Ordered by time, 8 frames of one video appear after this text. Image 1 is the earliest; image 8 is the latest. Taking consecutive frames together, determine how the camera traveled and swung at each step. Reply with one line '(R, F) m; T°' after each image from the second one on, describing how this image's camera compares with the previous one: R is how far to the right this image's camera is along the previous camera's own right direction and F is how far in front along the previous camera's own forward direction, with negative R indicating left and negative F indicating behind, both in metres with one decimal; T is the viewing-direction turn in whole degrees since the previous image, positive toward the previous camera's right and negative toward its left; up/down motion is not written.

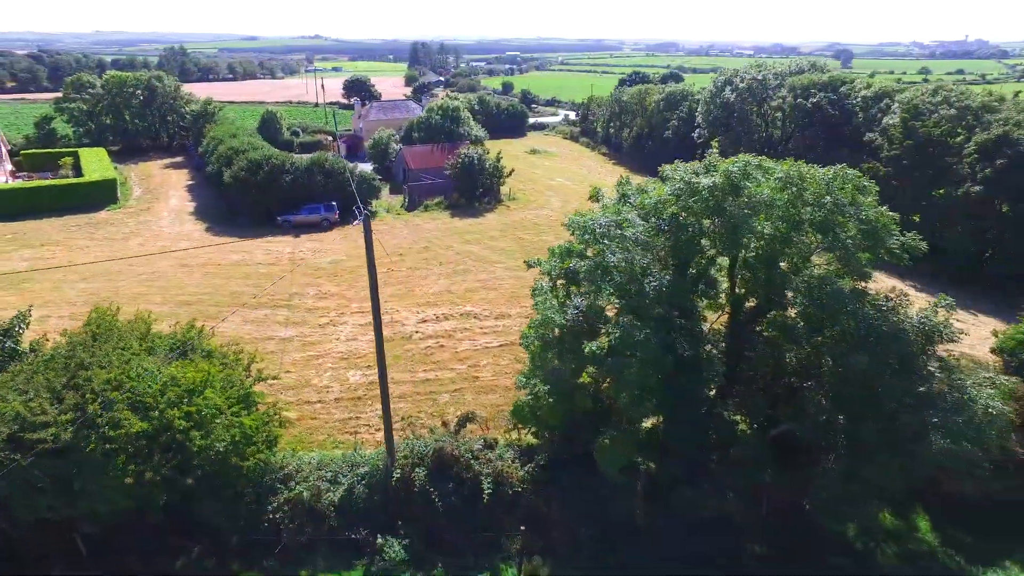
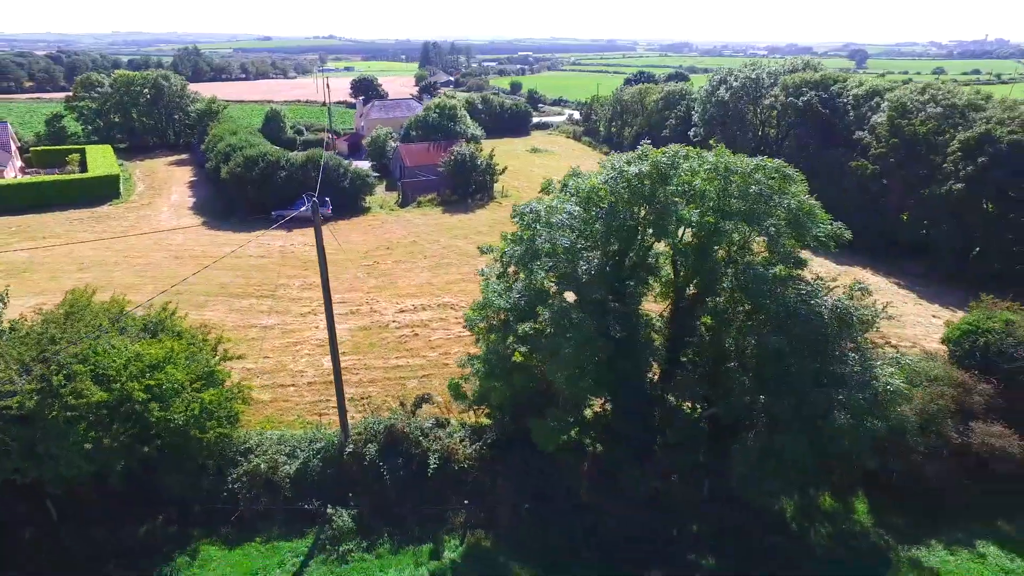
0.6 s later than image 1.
(+1.5, -0.6) m; -1°
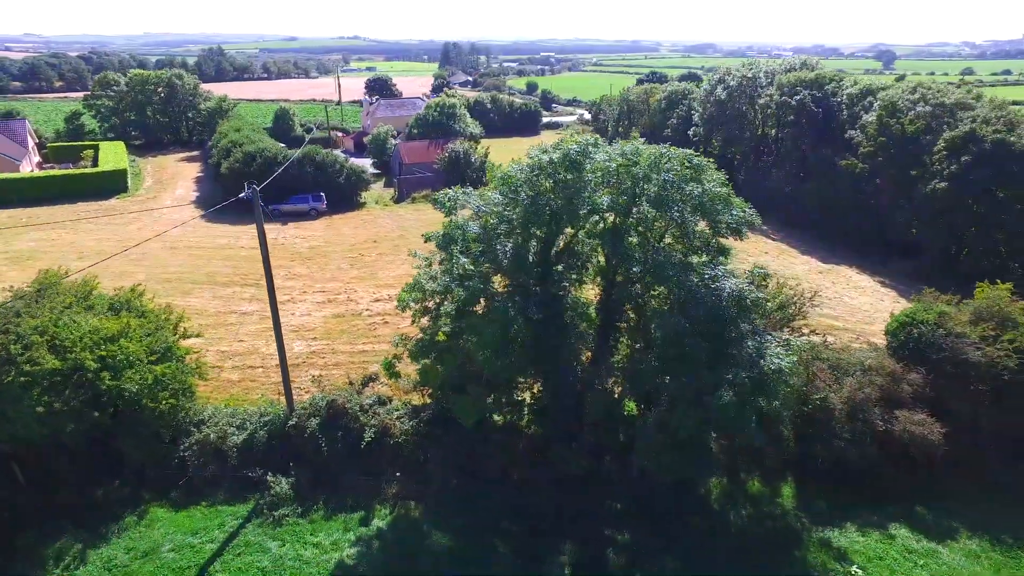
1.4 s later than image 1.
(+2.1, -0.6) m; -2°
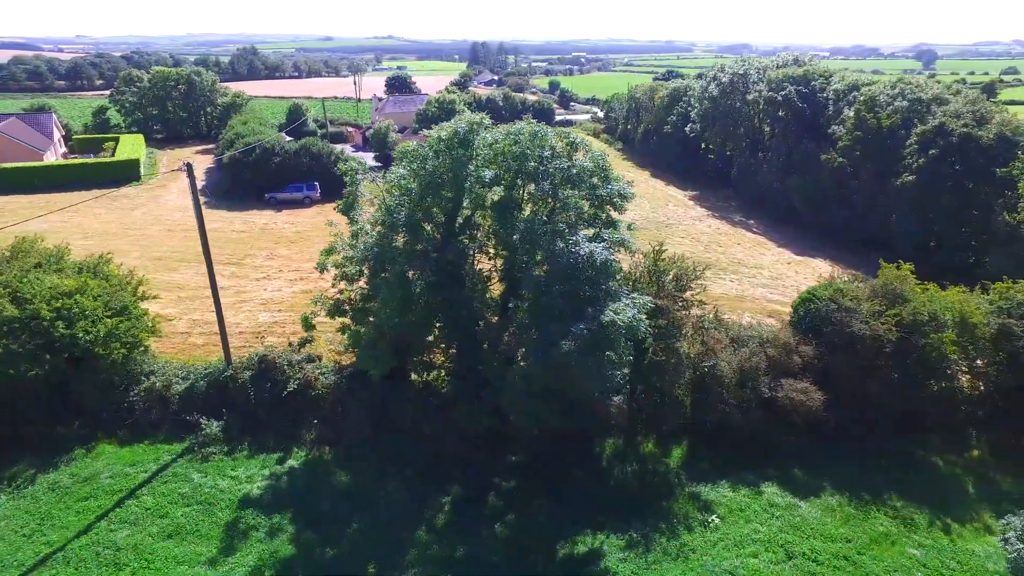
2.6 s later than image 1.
(+3.2, -1.2) m; -3°
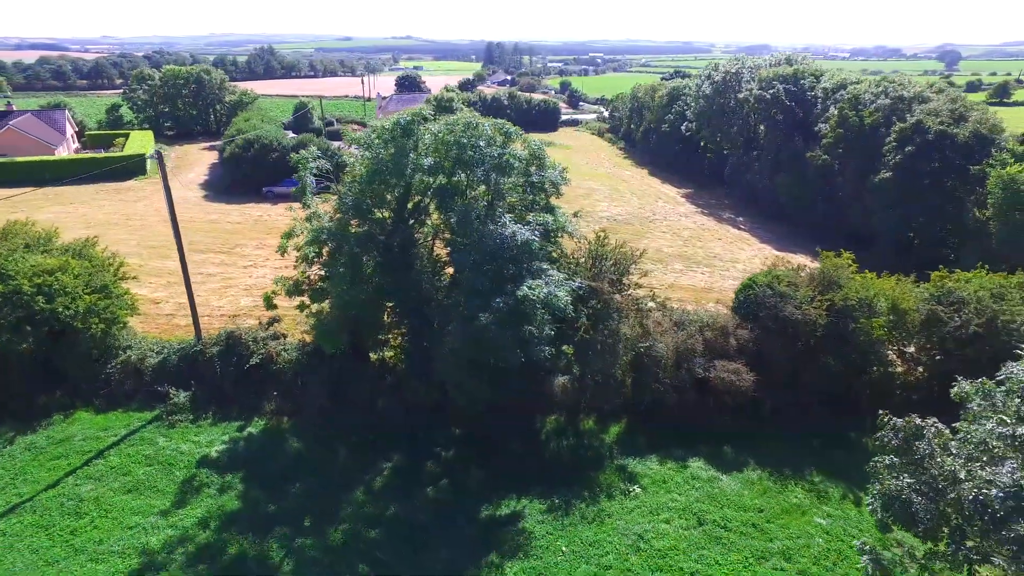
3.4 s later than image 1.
(+1.9, -0.9) m; -2°
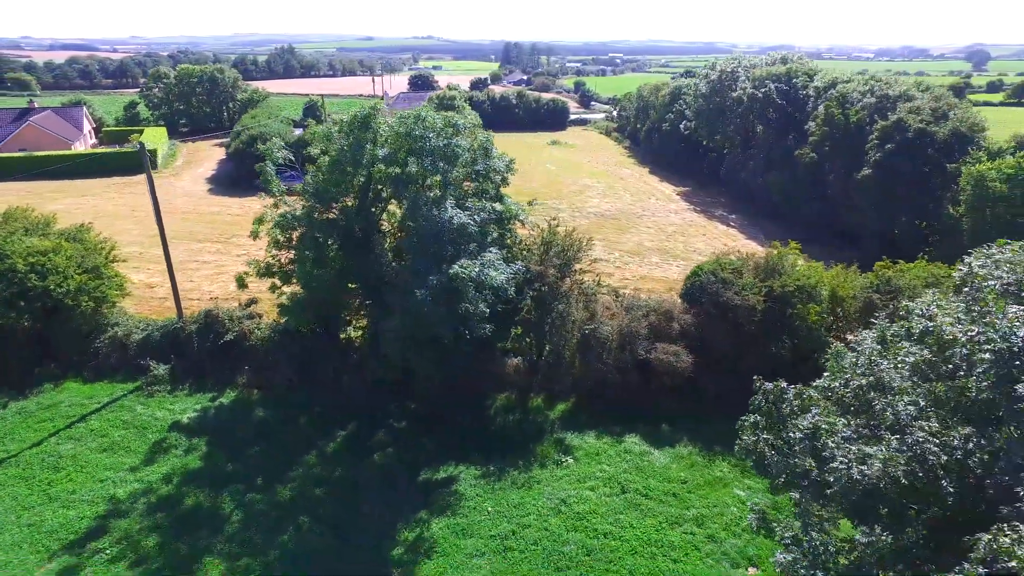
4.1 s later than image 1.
(+1.9, -1.0) m; -2°
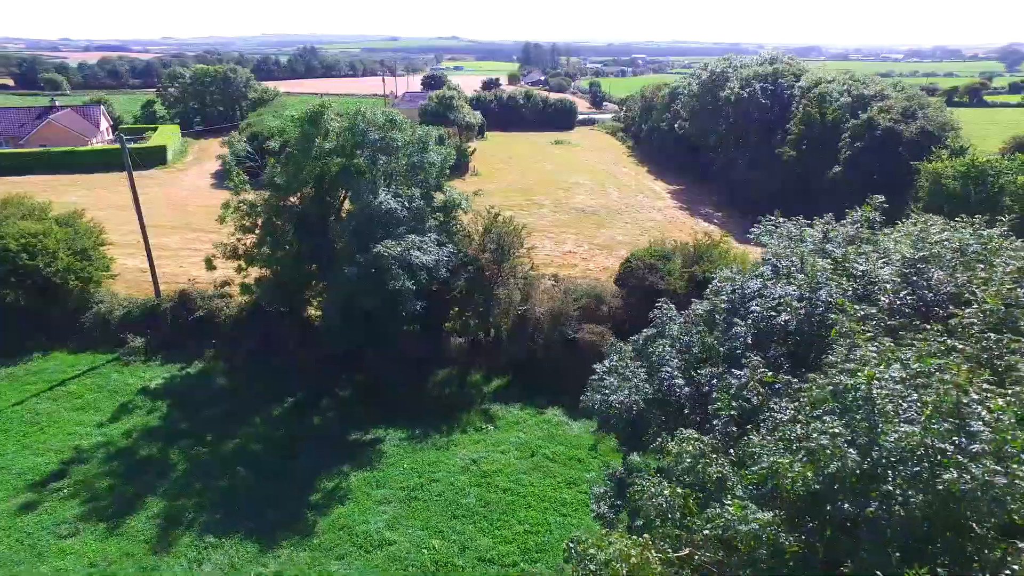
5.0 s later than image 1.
(+2.5, -1.3) m; -2°
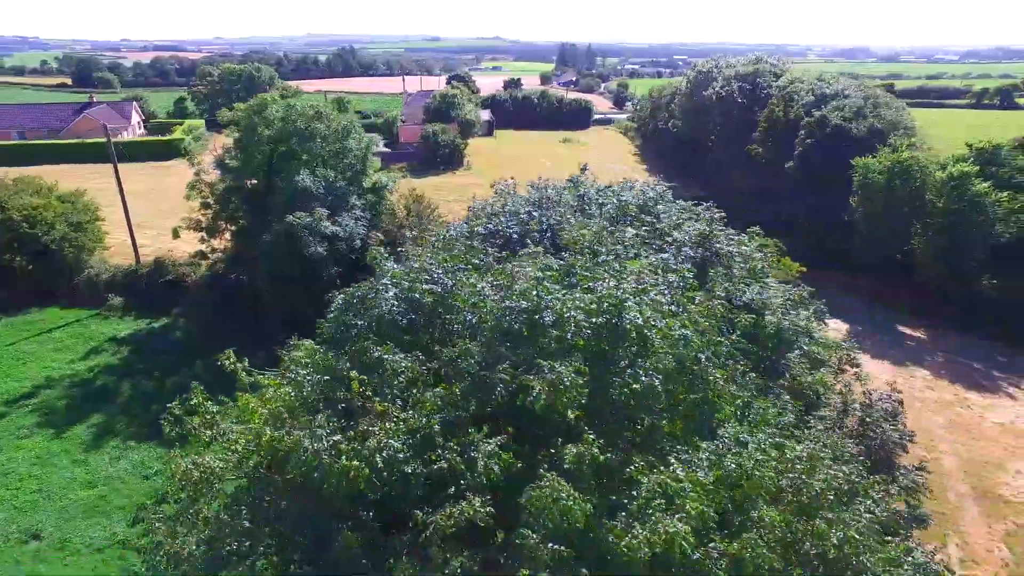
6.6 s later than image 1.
(+4.4, -2.3) m; -4°
